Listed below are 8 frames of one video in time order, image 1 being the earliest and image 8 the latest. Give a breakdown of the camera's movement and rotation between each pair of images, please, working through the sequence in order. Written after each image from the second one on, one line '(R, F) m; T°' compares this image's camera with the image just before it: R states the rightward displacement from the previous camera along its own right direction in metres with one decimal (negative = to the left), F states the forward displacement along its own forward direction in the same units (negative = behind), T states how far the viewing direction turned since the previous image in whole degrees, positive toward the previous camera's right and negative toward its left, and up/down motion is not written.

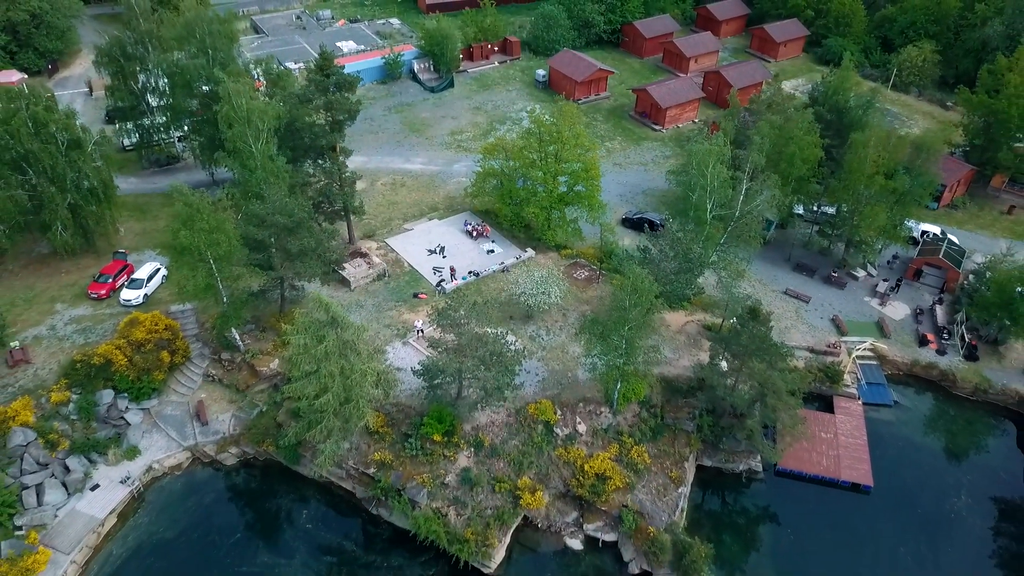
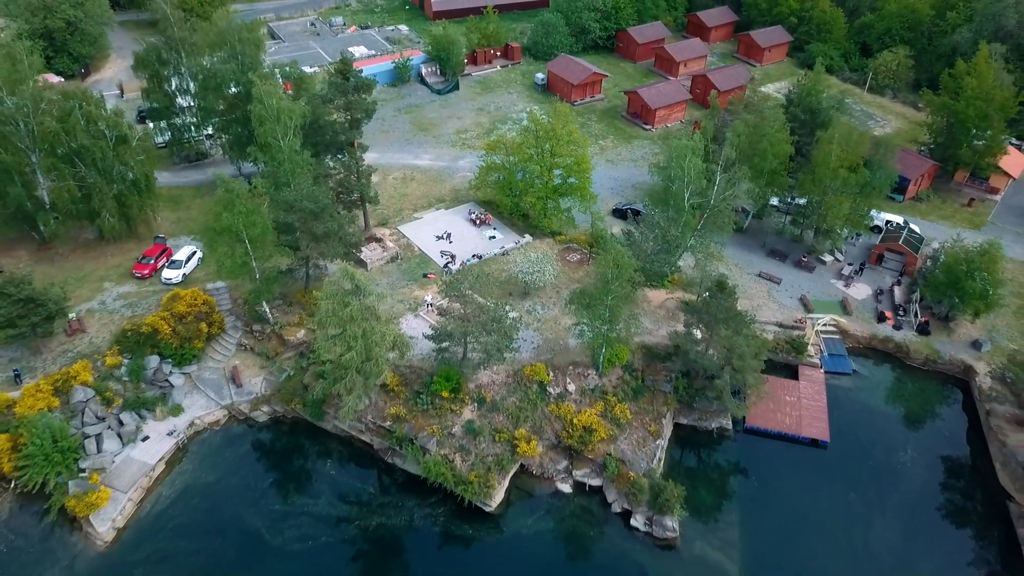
(+0.2, -4.3) m; 0°
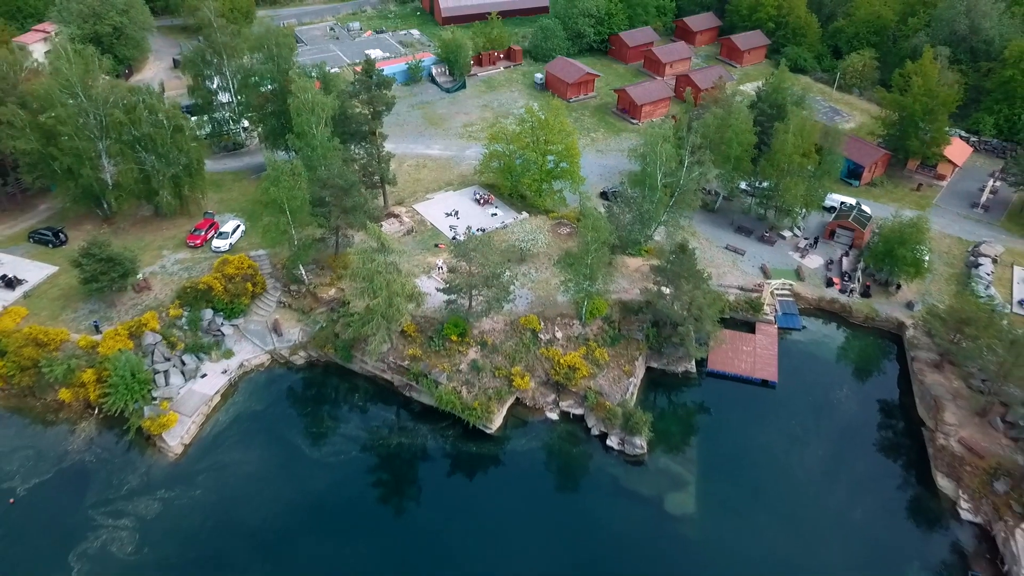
(+0.5, -6.8) m; 0°
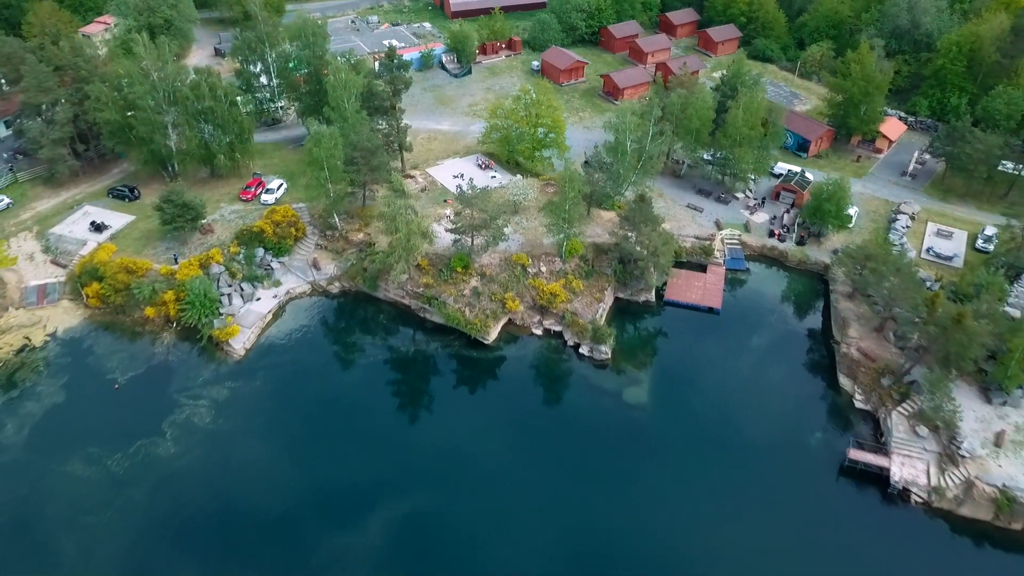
(+0.9, -10.1) m; -1°
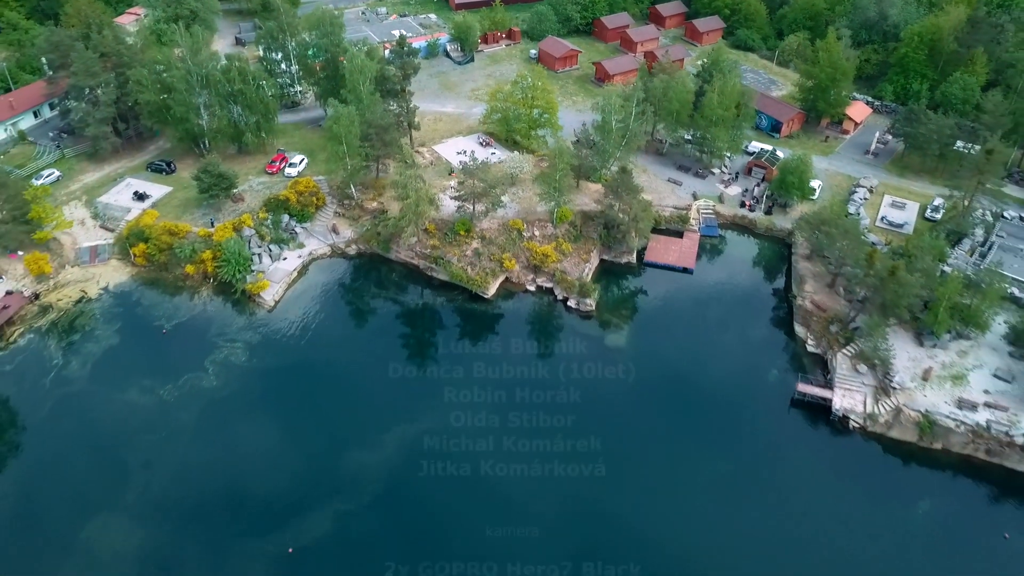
(+0.4, -6.8) m; 0°
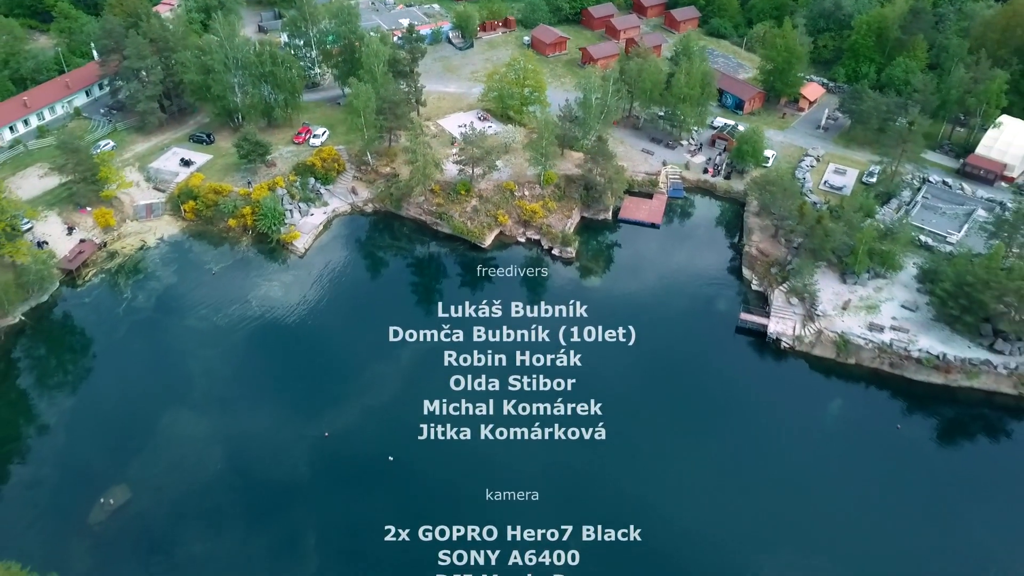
(+0.6, -10.3) m; 0°
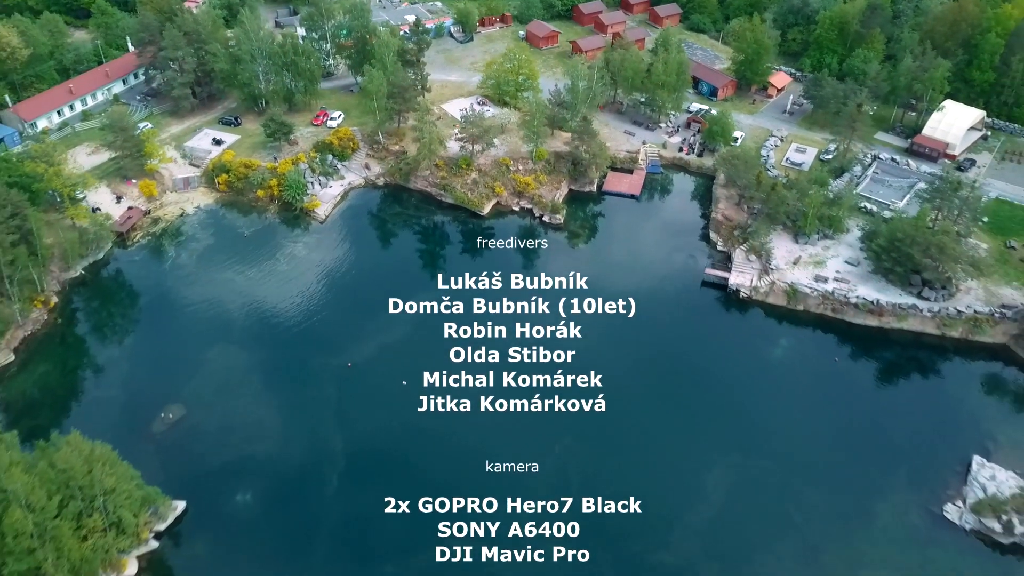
(+0.4, -8.9) m; 0°
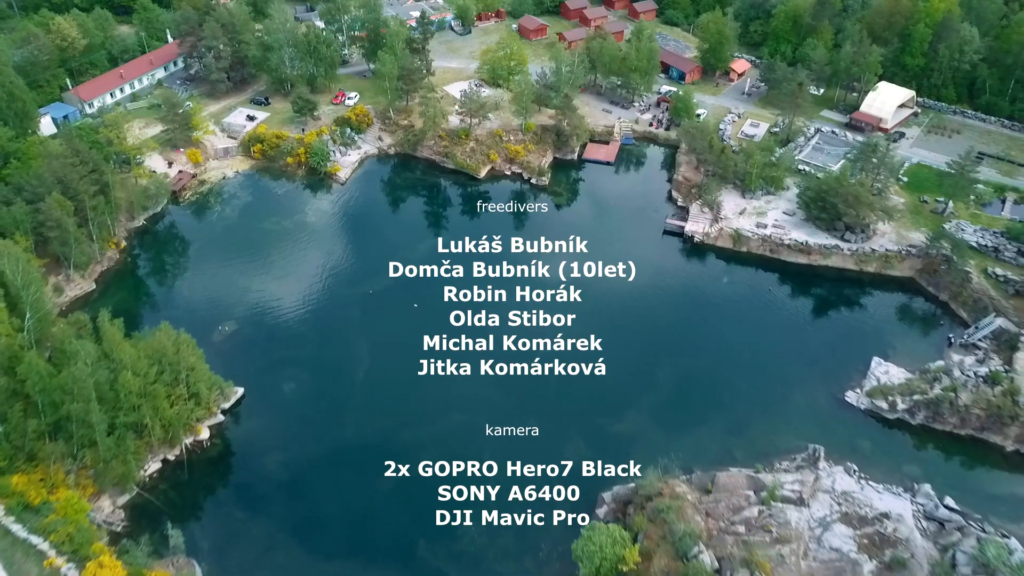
(+0.7, -13.0) m; 0°
